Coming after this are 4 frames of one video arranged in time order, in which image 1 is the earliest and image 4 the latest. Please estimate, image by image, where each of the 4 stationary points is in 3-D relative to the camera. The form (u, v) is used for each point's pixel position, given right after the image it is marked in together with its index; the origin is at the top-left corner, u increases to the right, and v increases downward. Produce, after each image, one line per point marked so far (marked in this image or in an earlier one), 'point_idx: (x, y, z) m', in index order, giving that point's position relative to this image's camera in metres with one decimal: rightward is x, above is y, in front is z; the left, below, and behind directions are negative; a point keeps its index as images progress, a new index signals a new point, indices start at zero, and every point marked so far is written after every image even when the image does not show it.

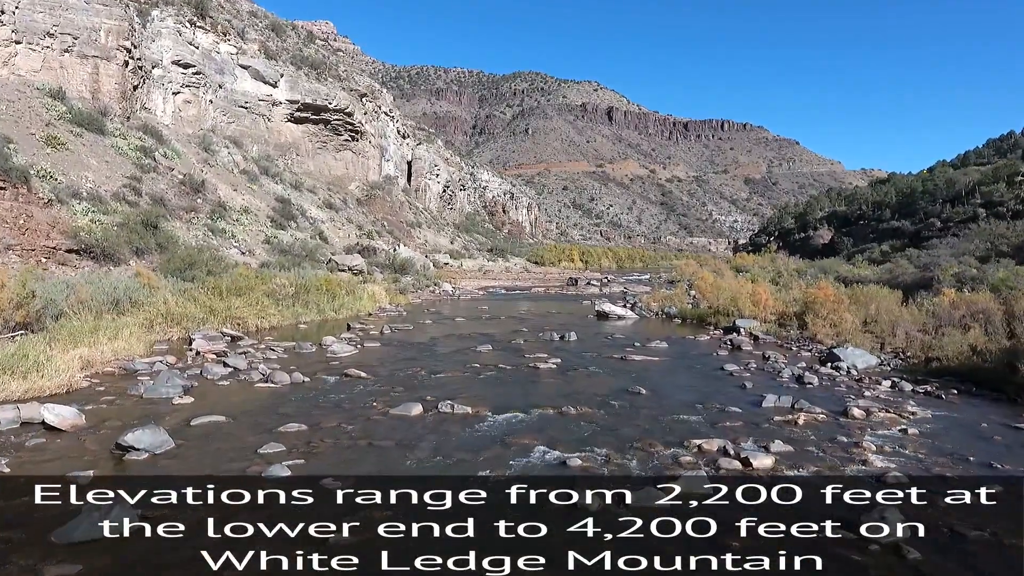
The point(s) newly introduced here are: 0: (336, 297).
0: (-5.2, -0.3, +17.2) m
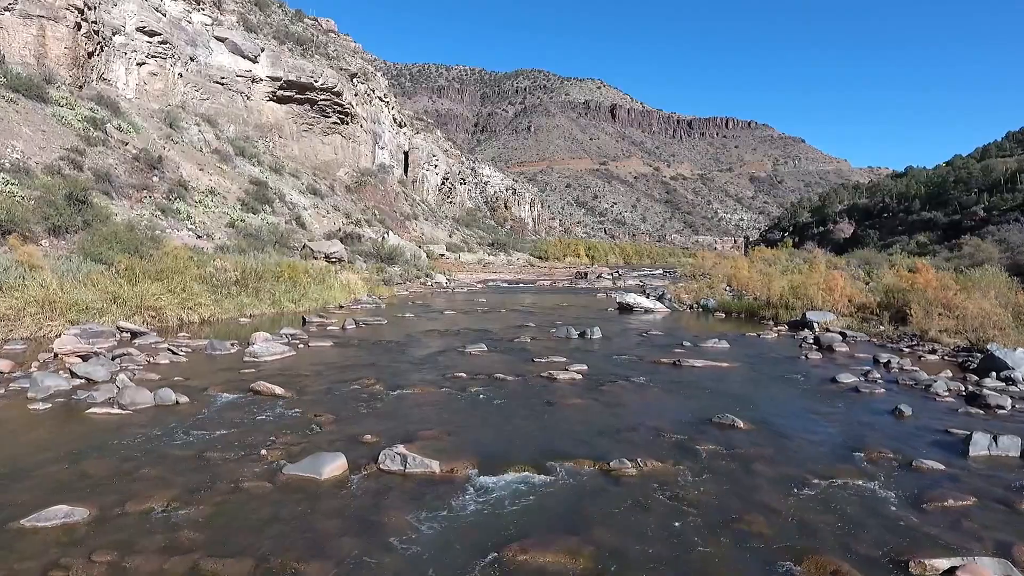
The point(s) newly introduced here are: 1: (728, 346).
0: (-5.2, 0.0, +14.0) m
1: (+3.3, -0.9, +8.8) m
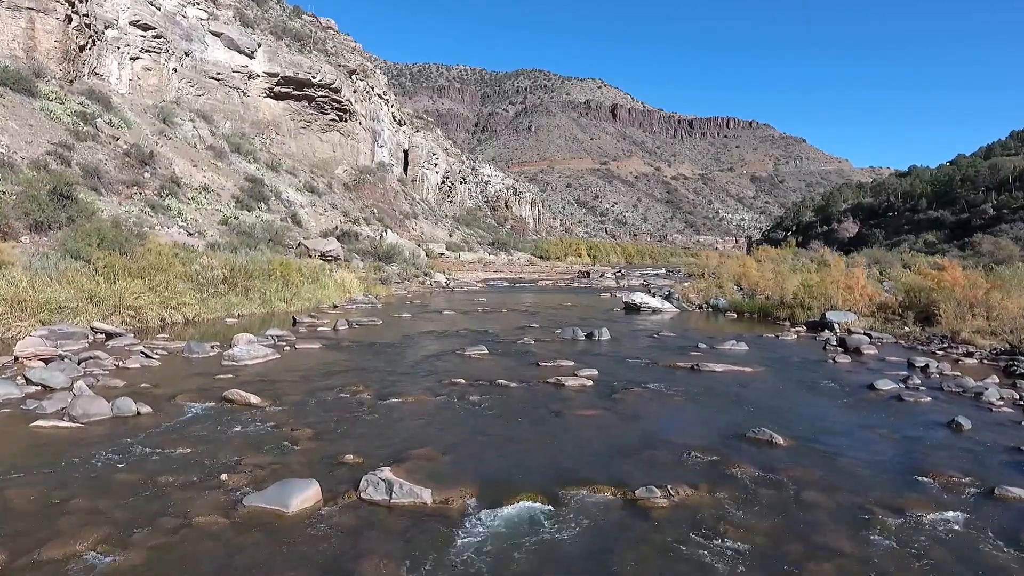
0: (-5.1, 0.0, +13.4) m
1: (+3.3, -0.8, +8.2) m
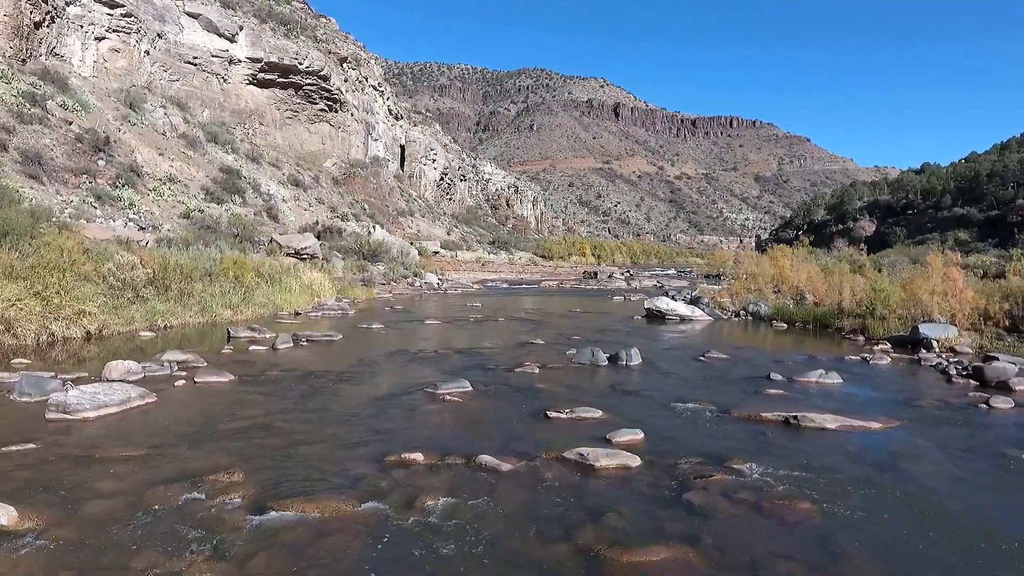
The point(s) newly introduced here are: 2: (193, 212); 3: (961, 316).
0: (-5.1, 0.0, +11.1) m
1: (+3.3, -0.9, +5.9) m
2: (-10.1, +2.4, +18.6) m
3: (+6.6, -0.4, +8.7) m
